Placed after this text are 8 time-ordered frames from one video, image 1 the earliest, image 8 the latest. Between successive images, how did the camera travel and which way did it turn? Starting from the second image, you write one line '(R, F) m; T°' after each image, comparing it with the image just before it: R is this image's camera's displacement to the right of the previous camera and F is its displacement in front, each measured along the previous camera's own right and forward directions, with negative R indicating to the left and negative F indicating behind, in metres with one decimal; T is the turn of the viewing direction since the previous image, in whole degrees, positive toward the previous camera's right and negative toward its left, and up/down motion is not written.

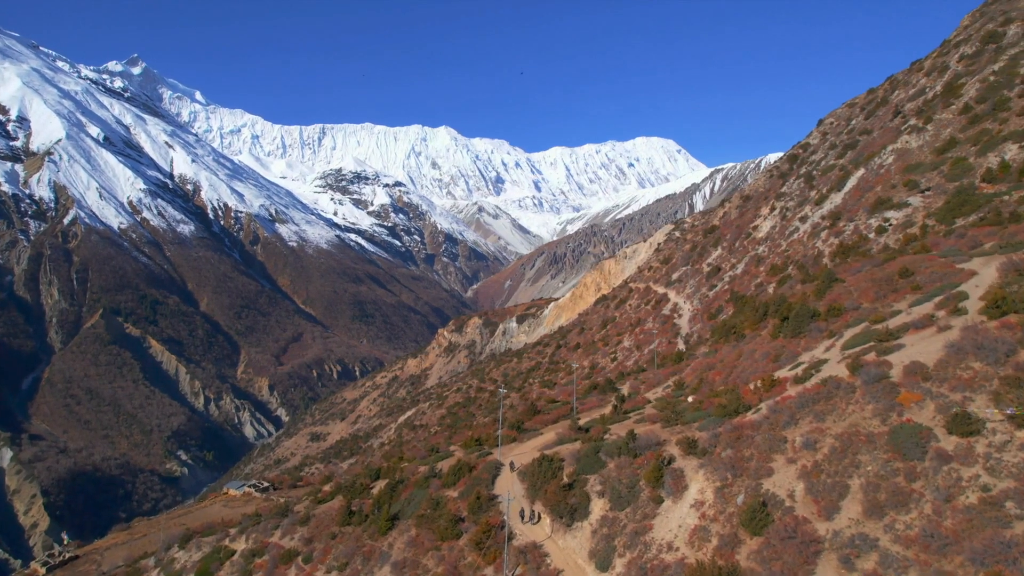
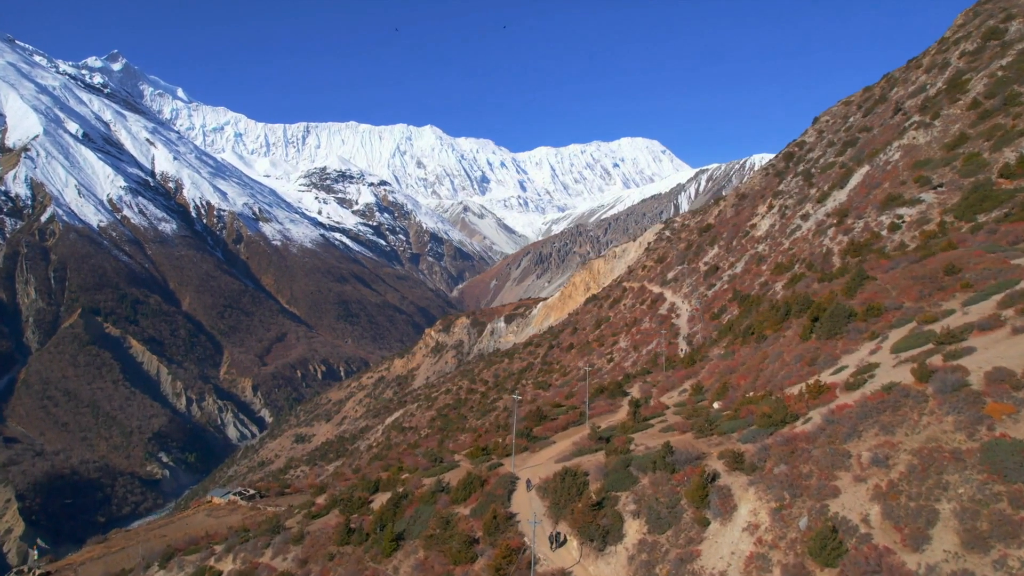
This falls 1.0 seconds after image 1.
(-0.5, +1.0) m; +1°
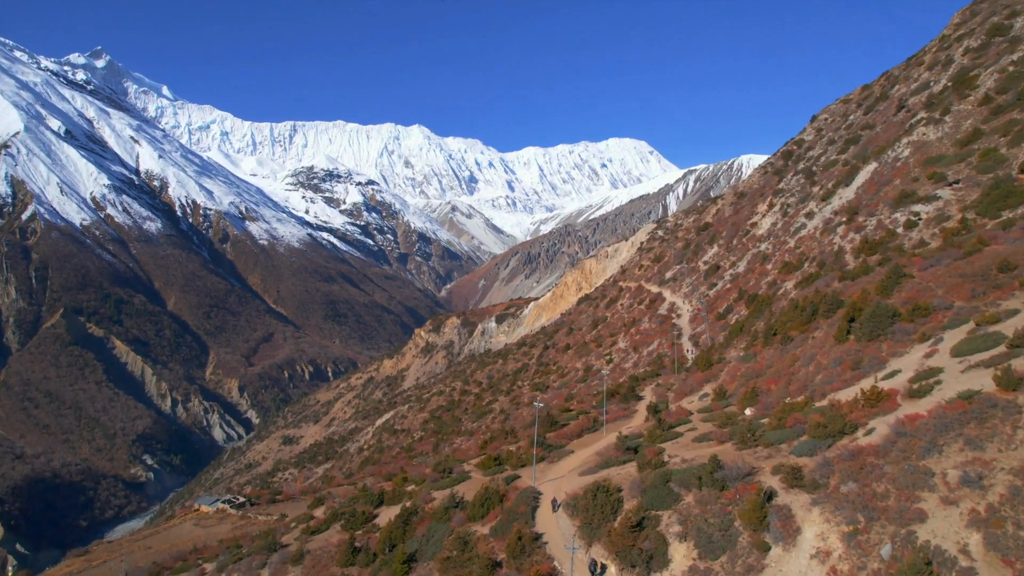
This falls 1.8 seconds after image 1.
(-0.5, +0.9) m; +1°
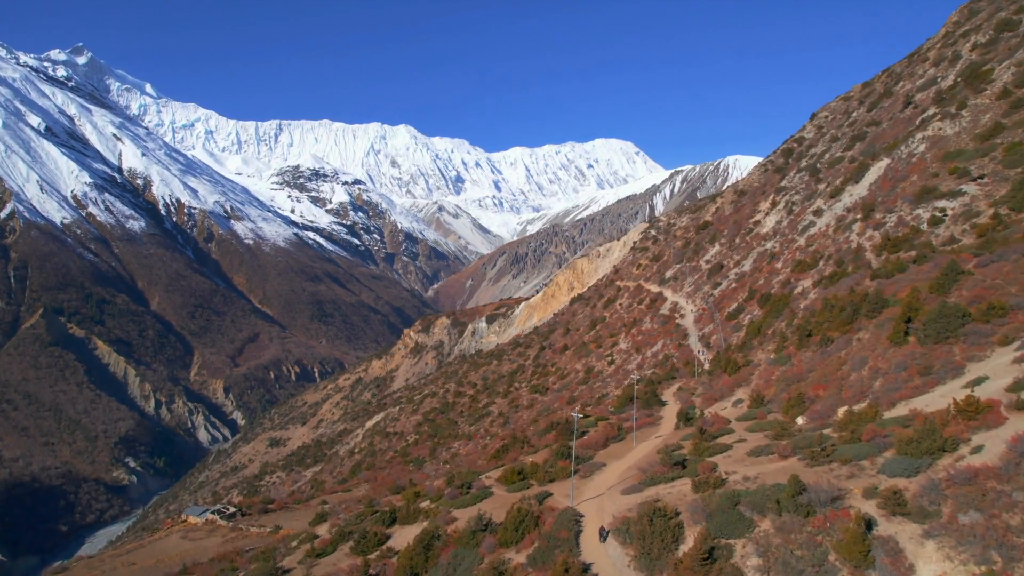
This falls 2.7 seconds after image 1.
(-0.7, +1.1) m; +1°
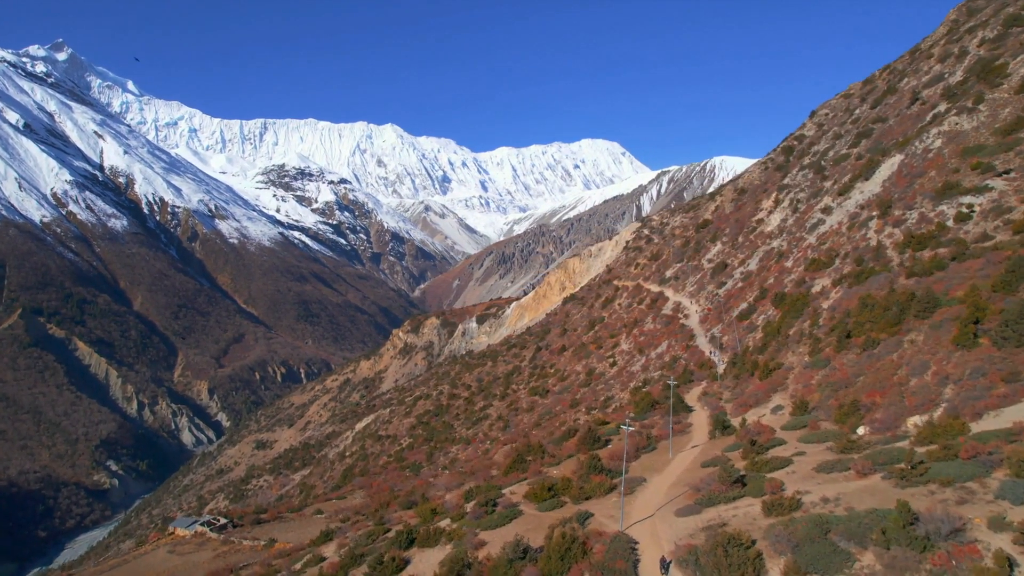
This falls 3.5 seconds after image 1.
(-0.7, +1.1) m; +1°
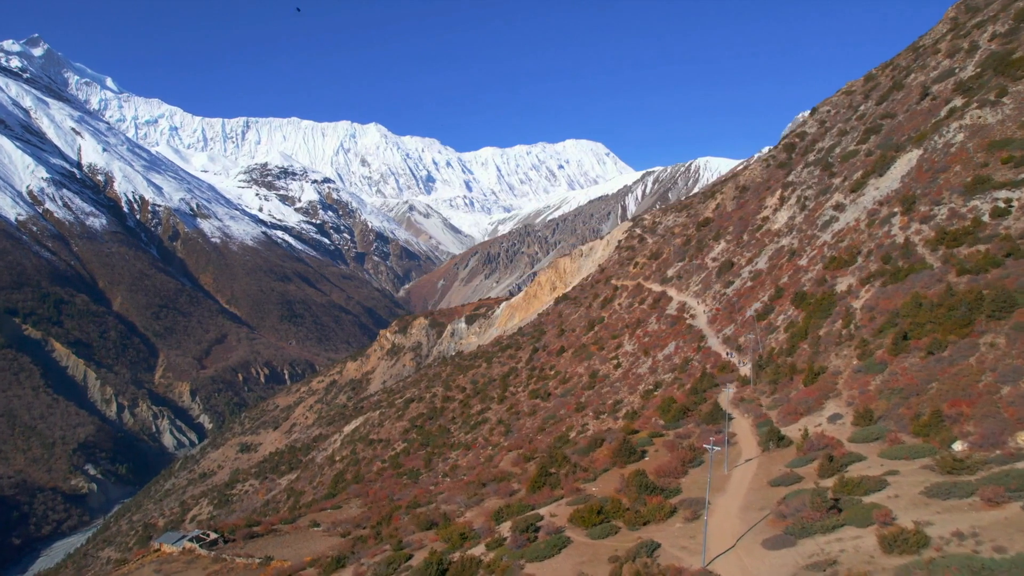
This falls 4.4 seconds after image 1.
(-0.9, +1.3) m; +1°
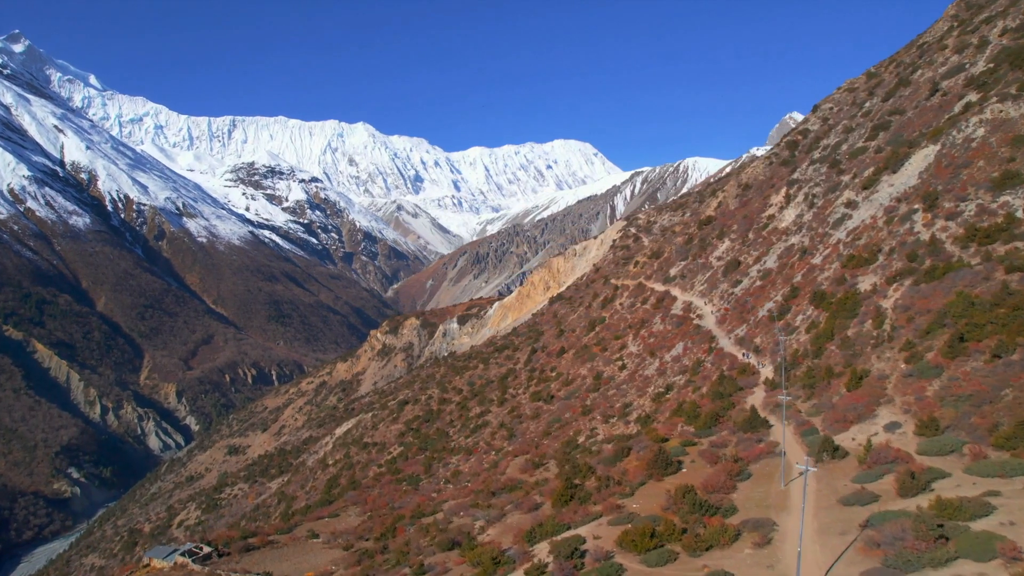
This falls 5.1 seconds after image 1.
(-0.7, +1.0) m; +1°
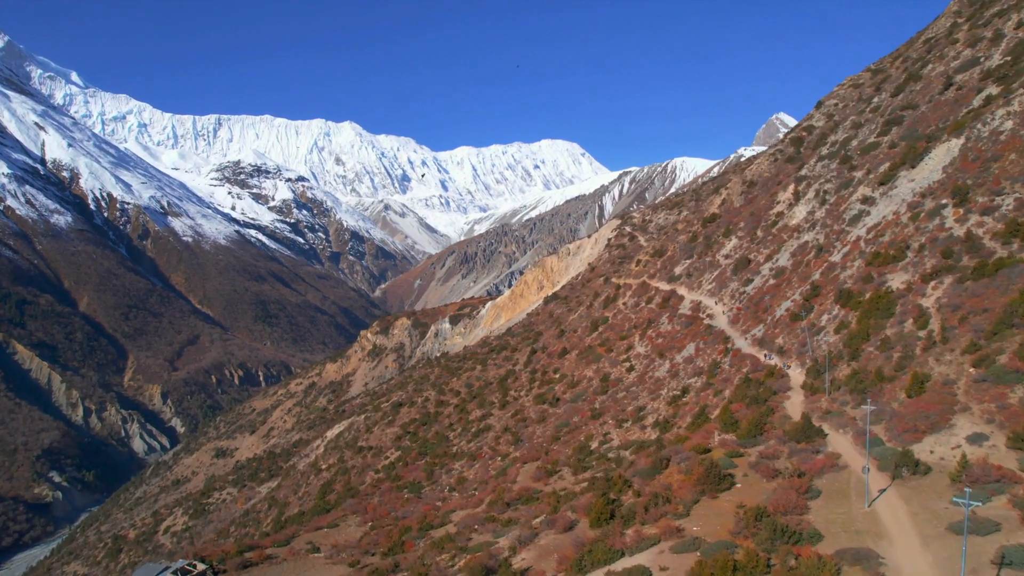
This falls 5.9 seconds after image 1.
(-0.9, +1.2) m; +1°
